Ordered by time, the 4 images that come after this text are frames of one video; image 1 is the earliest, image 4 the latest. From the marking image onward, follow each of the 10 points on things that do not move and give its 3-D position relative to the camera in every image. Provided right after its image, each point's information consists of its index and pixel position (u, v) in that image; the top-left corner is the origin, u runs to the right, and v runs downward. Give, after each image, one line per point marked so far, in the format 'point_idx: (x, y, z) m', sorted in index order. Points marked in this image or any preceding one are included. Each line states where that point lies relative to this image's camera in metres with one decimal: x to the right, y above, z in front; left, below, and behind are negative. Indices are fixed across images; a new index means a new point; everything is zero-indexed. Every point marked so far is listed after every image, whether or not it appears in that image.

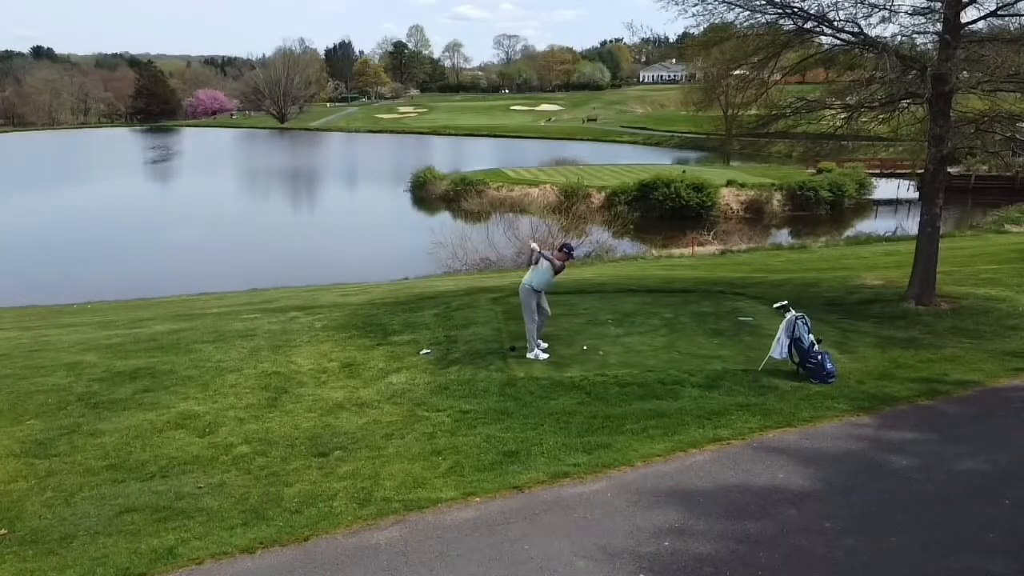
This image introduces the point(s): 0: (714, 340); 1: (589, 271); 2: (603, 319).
0: (+3.0, -0.8, +9.5) m
1: (+2.3, +0.5, +18.9) m
2: (+1.5, -0.5, +10.3) m
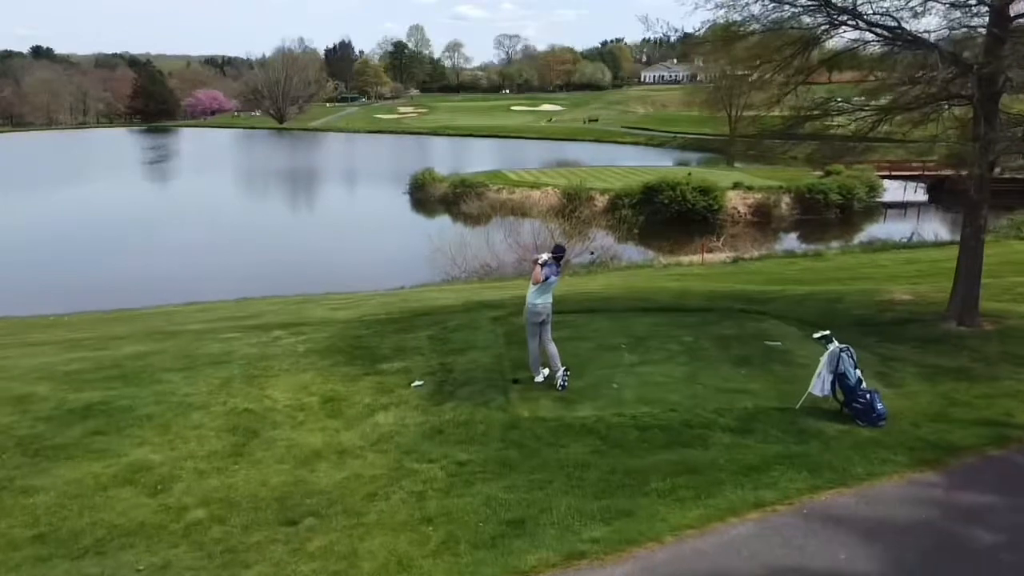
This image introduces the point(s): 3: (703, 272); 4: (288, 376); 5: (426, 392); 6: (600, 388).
0: (+3.0, -1.1, +8.5) m
1: (+2.3, +0.2, +17.8) m
2: (+1.5, -0.8, +9.3) m
3: (+5.7, +0.5, +19.1) m
4: (-3.0, -1.2, +8.7) m
5: (-1.1, -1.3, +8.0) m
6: (+1.1, -1.2, +8.0) m
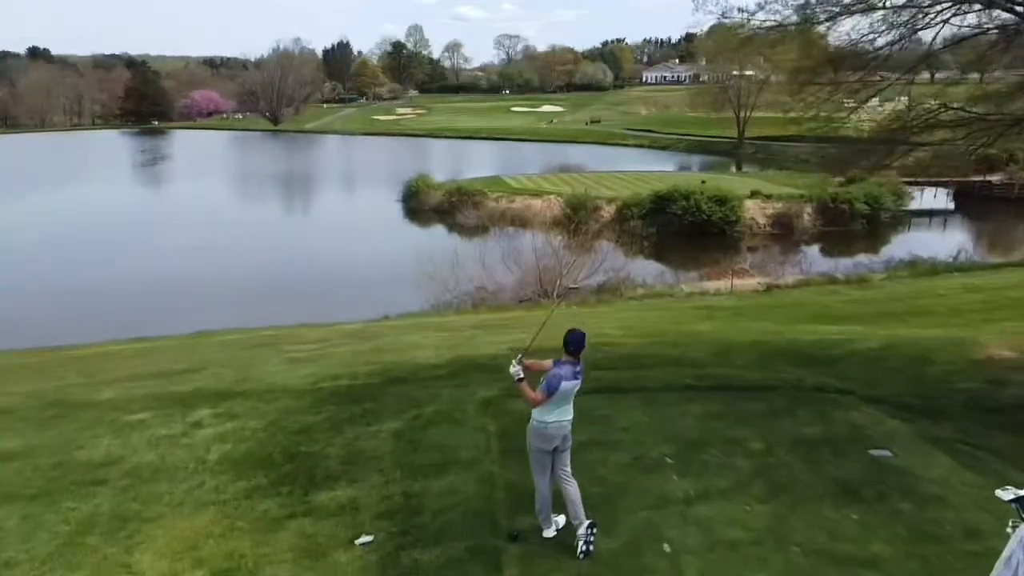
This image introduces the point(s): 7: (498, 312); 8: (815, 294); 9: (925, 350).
0: (+3.0, -2.0, +5.7) m
1: (+2.3, -0.7, +15.0) m
2: (+1.5, -1.7, +6.5) m
3: (+5.7, -0.4, +16.3) m
4: (-3.1, -2.1, +5.9) m
5: (-1.1, -2.2, +5.2) m
6: (+1.1, -2.1, +5.2) m
7: (-0.4, -0.7, +18.5) m
8: (+8.4, -0.2, +17.7) m
9: (+7.0, -1.1, +10.9) m
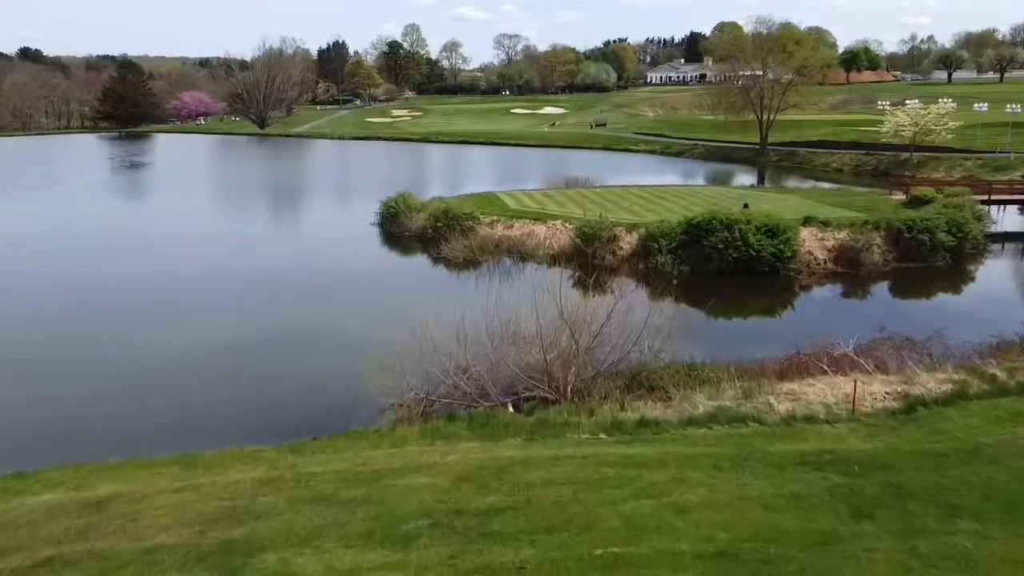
0: (+2.8, -4.1, -1.0) m
1: (+2.2, -2.9, +8.3) m
2: (+1.3, -3.9, -0.2) m
3: (+5.5, -2.6, +9.6) m
4: (-3.2, -4.2, -0.8) m
5: (-1.3, -4.3, -1.5) m
6: (+0.9, -4.3, -1.5) m
7: (-0.6, -2.9, +11.8) m
8: (+8.2, -2.3, +11.0) m
9: (+6.9, -3.2, +4.2) m
